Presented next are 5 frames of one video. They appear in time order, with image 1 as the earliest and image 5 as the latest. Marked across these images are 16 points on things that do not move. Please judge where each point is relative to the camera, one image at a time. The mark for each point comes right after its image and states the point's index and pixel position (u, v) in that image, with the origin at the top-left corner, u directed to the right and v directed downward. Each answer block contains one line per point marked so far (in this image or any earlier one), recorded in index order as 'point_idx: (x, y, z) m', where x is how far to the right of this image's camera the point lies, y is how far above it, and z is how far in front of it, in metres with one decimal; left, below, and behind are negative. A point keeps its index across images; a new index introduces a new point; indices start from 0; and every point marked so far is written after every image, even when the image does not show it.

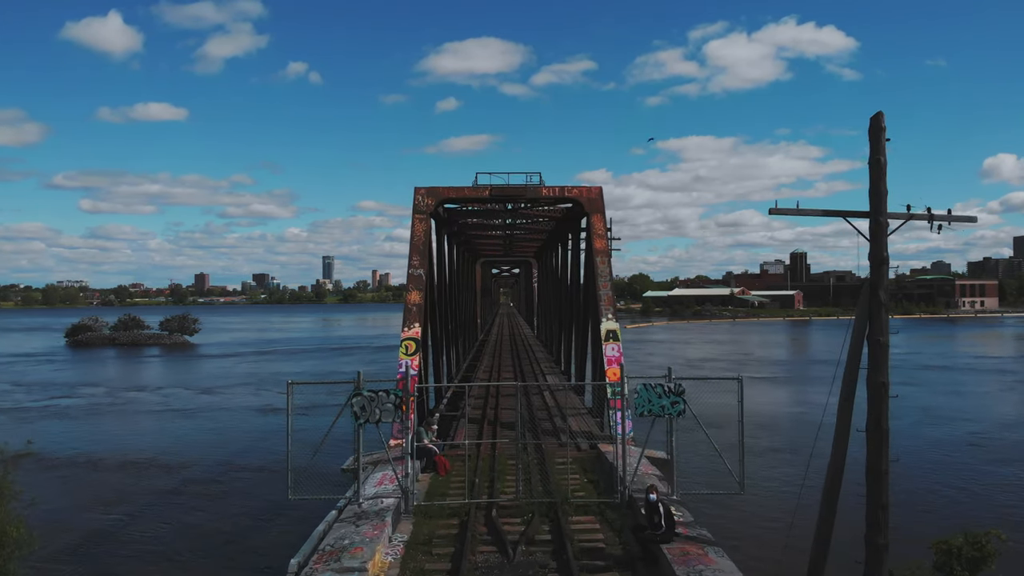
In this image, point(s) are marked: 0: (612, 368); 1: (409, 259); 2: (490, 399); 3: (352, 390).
0: (+1.7, -1.4, +11.8) m
1: (-2.0, +0.6, +13.4) m
2: (-0.5, -2.6, +15.9) m
3: (-1.8, -1.2, +7.9) m
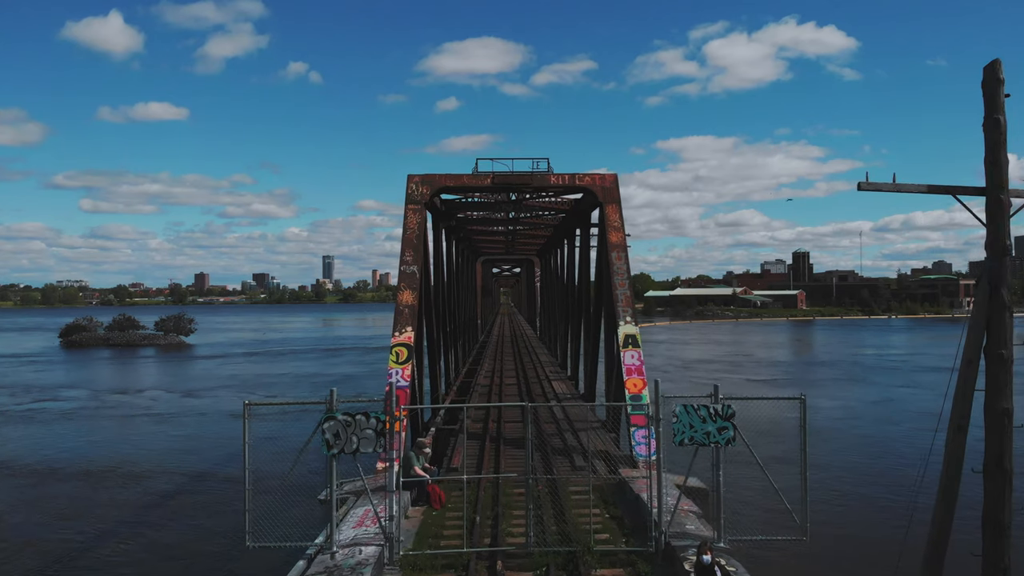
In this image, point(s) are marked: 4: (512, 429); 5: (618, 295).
0: (+1.8, -1.4, +10.3) m
1: (-1.9, +0.6, +12.0) m
2: (-0.4, -2.6, +14.4) m
3: (-1.7, -1.2, +6.4) m
4: (0.0, -2.5, +12.4) m
5: (+1.7, -0.1, +11.3) m
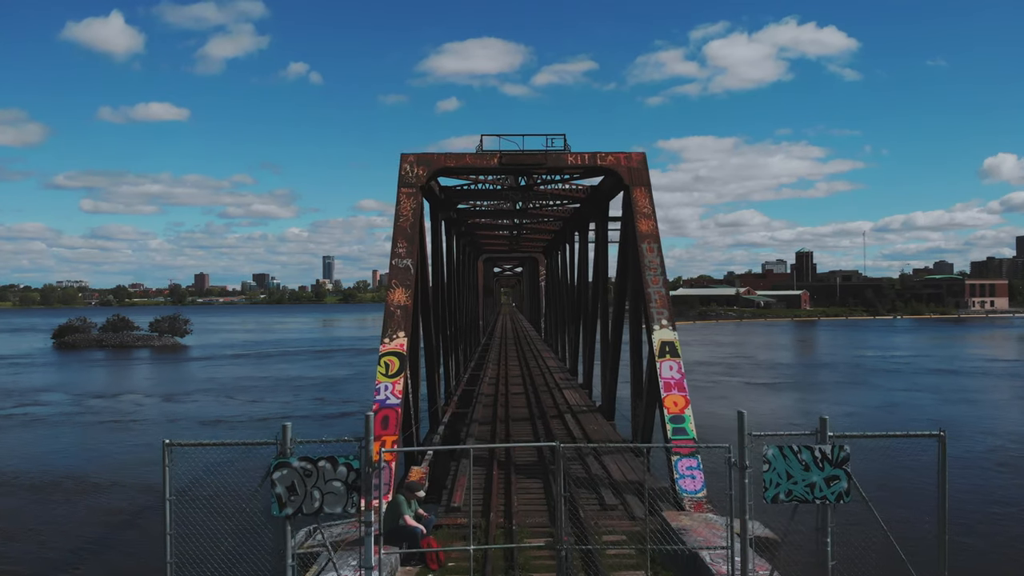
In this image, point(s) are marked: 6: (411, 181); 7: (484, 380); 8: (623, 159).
0: (+2.0, -1.3, +8.5) m
1: (-1.7, +0.7, +10.1) m
2: (-0.2, -2.5, +12.6) m
3: (-1.6, -1.1, +4.6) m
4: (+0.2, -2.5, +10.6) m
5: (+1.9, -0.1, +9.5) m
6: (-1.5, +1.6, +10.5) m
7: (-0.8, -2.6, +19.8) m
8: (+1.7, +2.0, +10.8) m
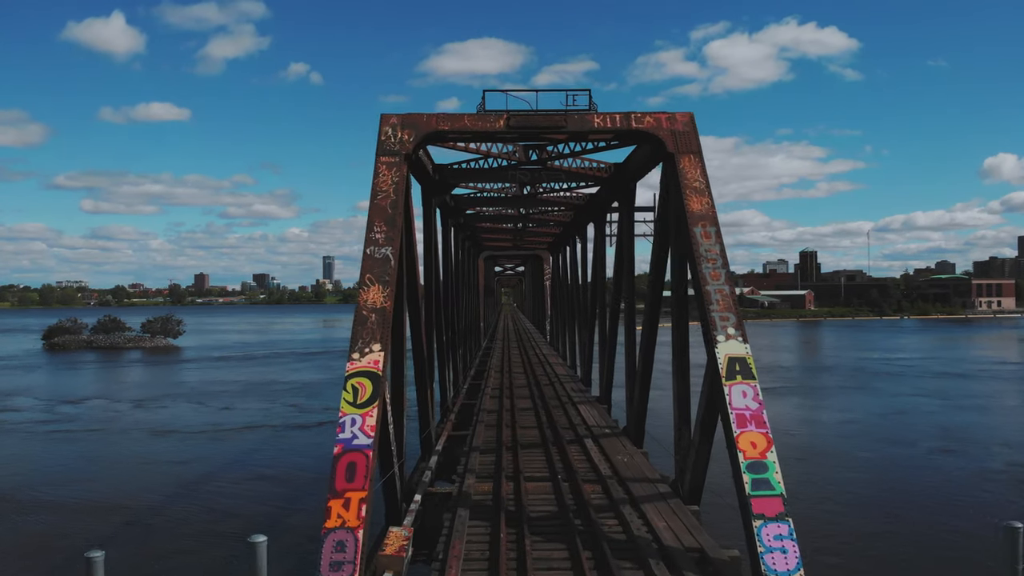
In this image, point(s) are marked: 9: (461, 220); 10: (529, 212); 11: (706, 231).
0: (+2.1, -1.3, +6.2) m
1: (-1.6, +0.7, +7.8) m
2: (-0.1, -2.5, +10.2) m
3: (-1.5, -1.1, +2.3) m
4: (+0.3, -2.5, +8.3) m
5: (+2.0, 0.0, +7.2) m
6: (-1.4, +1.7, +8.2) m
7: (-0.7, -2.6, +17.5) m
8: (+1.9, +2.0, +8.5) m
9: (-1.4, +1.9, +19.0) m
10: (+0.4, +2.0, +18.6) m
11: (+2.1, +0.6, +7.6) m
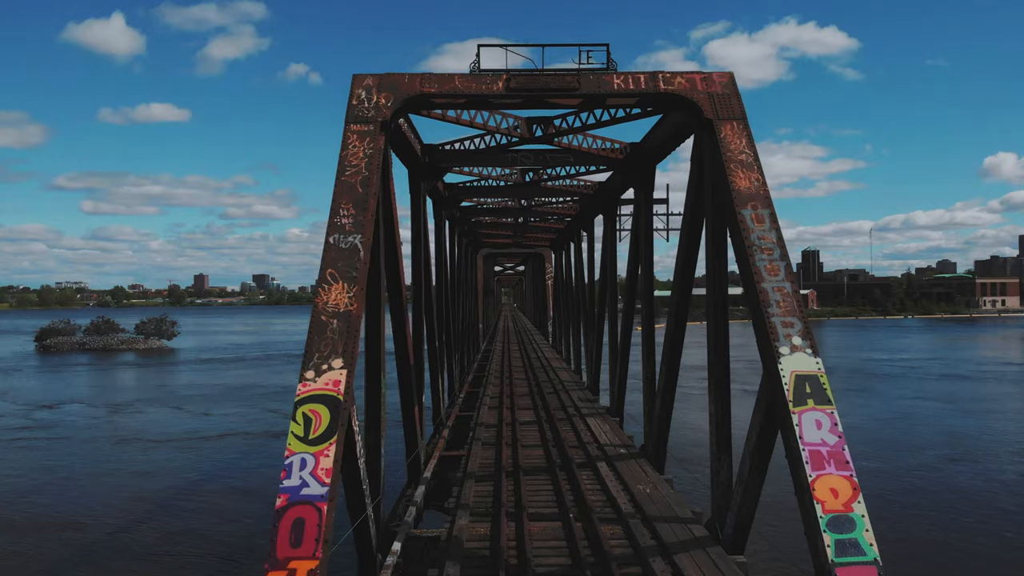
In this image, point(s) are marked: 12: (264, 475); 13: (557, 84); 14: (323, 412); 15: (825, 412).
0: (+2.1, -1.3, +4.6) m
1: (-1.6, +0.7, +6.3) m
2: (-0.1, -2.5, +8.7) m
3: (-1.4, -1.1, +0.8) m
4: (+0.3, -2.4, +6.8) m
5: (+2.0, 0.0, +5.6) m
6: (-1.4, +1.7, +6.7) m
7: (-0.6, -2.6, +16.0) m
8: (+1.9, +2.1, +7.0) m
9: (-1.4, +1.9, +17.5) m
10: (+0.4, +2.0, +17.1) m
11: (+2.1, +0.6, +6.1) m
12: (-6.8, -5.2, +19.4) m
13: (+0.4, +2.1, +7.2) m
14: (-1.3, -0.9, +5.2) m
15: (+2.2, -0.9, +4.9) m
